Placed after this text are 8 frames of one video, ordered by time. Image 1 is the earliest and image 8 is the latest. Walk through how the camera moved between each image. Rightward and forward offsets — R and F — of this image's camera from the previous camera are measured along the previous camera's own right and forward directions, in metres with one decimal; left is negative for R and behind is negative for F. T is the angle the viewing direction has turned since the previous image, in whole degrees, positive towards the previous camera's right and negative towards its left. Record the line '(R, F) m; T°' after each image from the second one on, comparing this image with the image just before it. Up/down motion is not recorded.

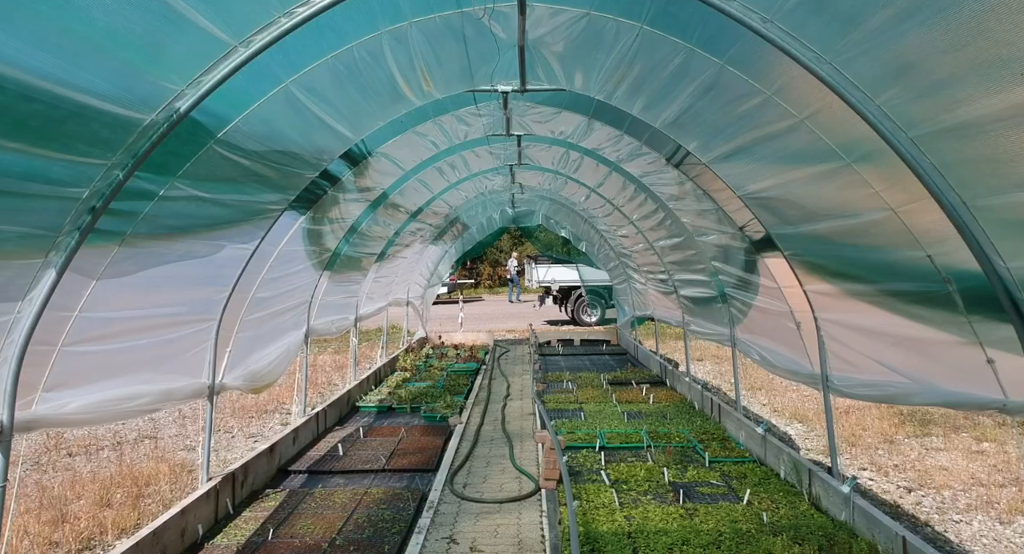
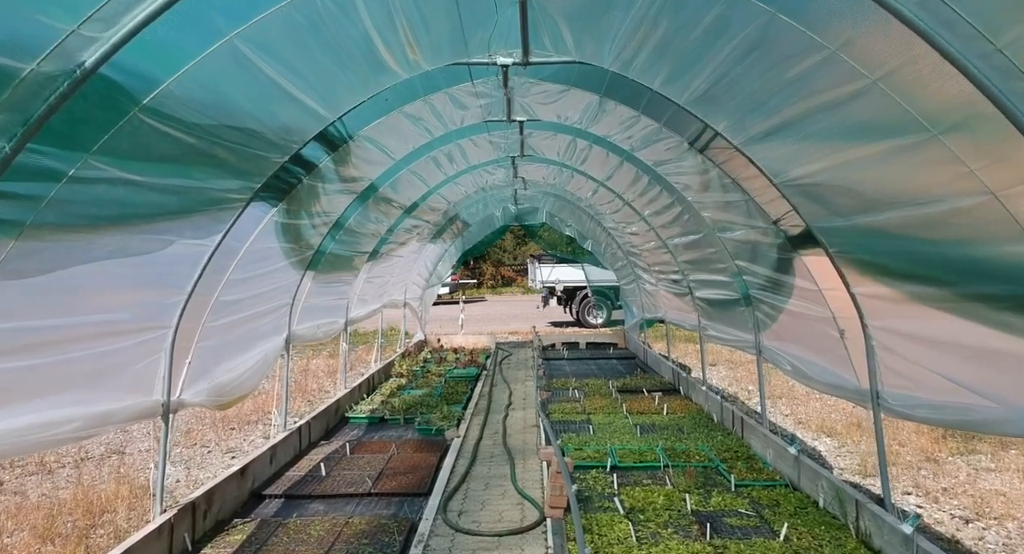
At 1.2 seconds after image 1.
(0.0, +0.5) m; 0°
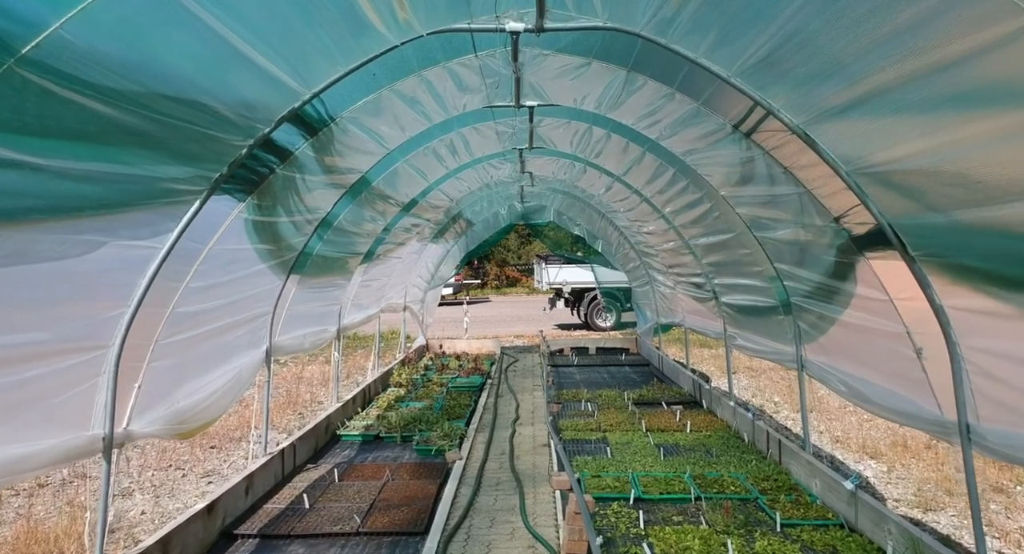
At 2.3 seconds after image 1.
(0.0, +0.6) m; 0°
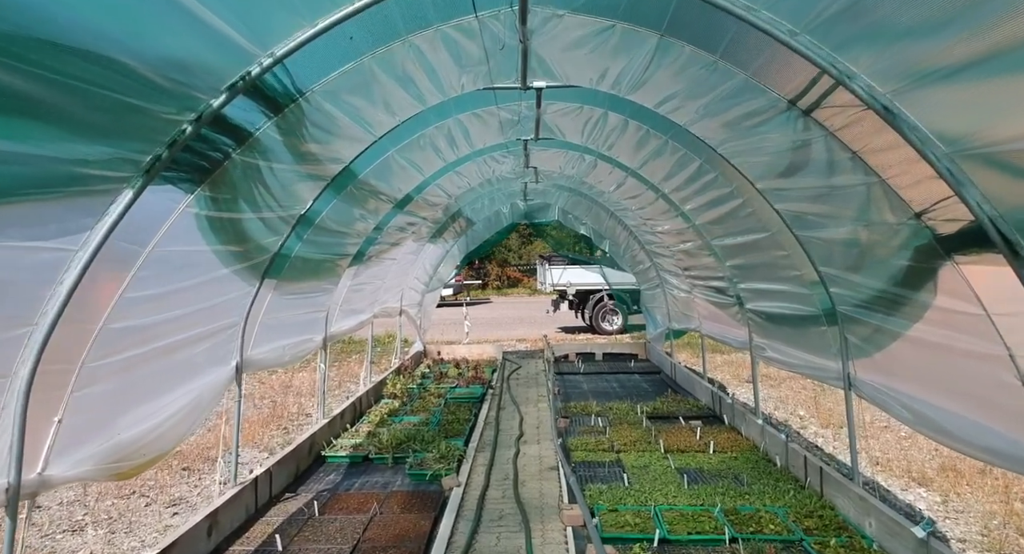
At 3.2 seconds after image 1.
(0.0, +0.6) m; 0°
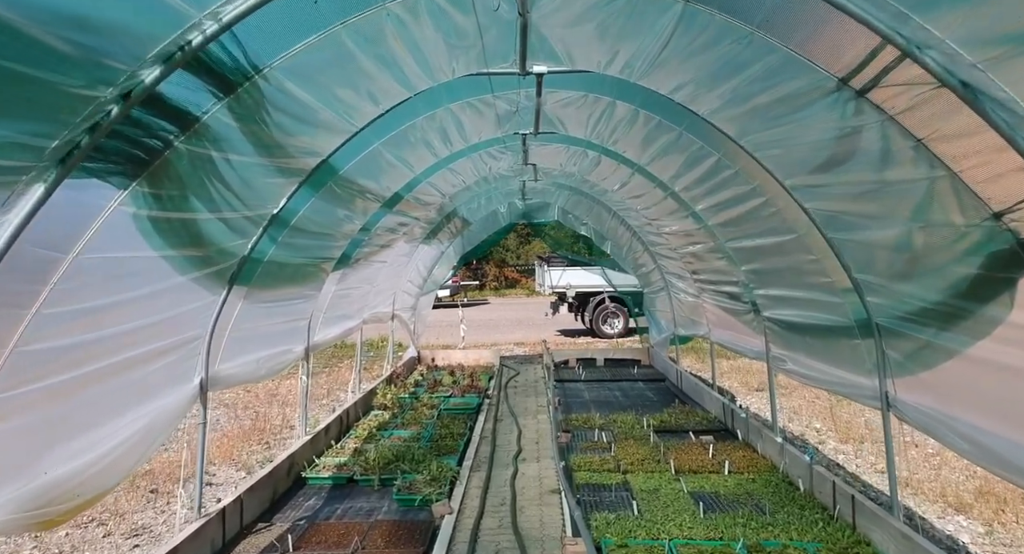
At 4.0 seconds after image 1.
(0.0, +0.4) m; 0°
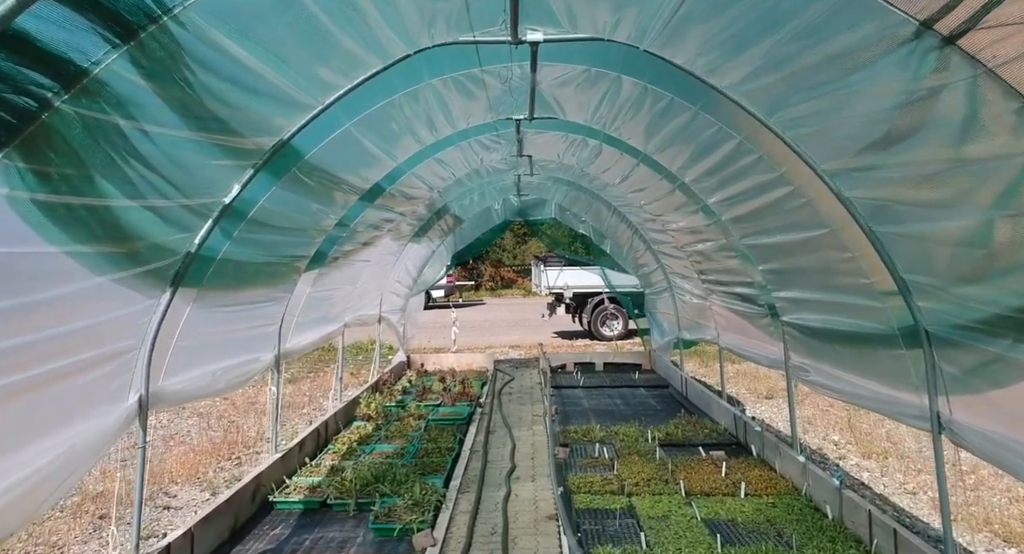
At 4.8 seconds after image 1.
(0.0, +0.5) m; 0°
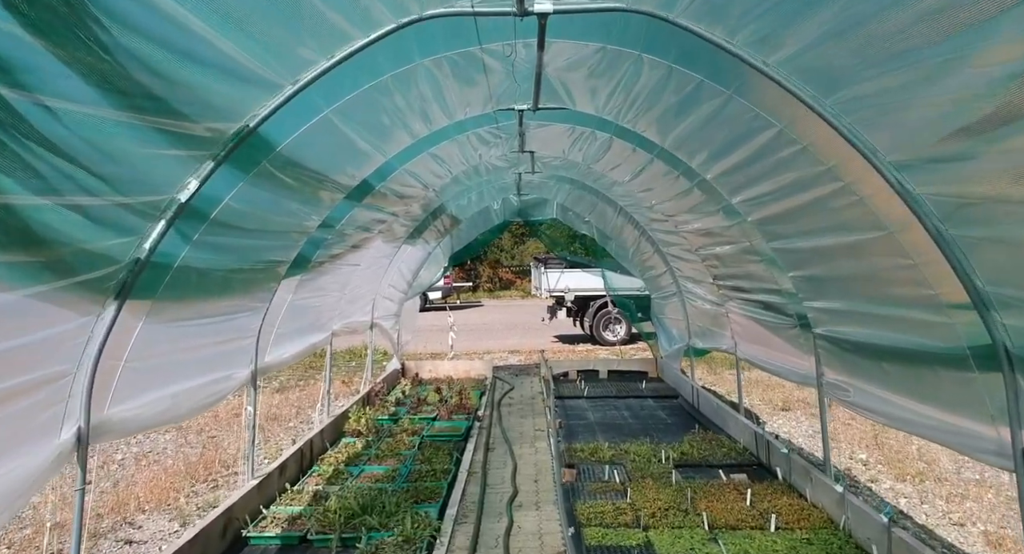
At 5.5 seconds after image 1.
(0.0, +0.5) m; 0°
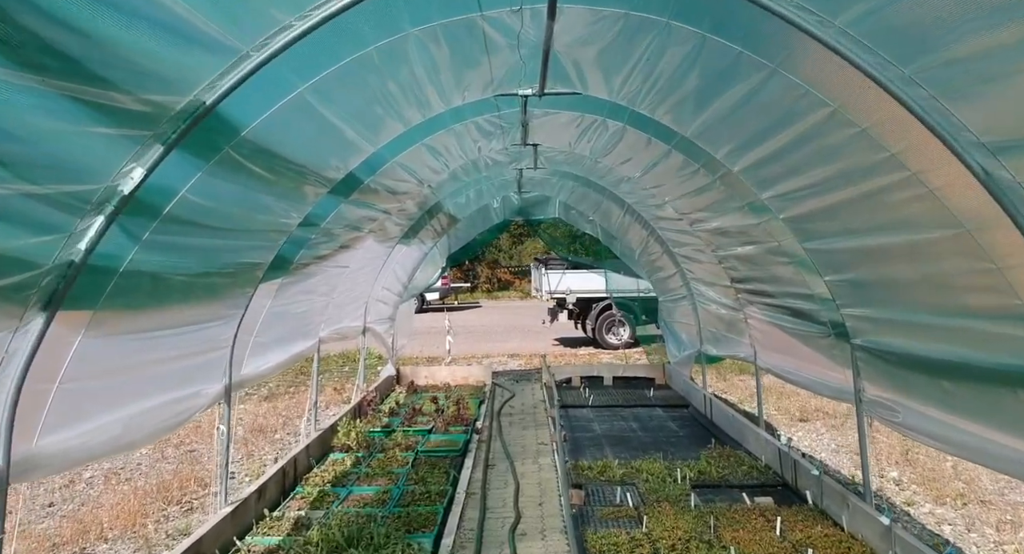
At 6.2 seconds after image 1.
(0.0, +0.5) m; 0°
